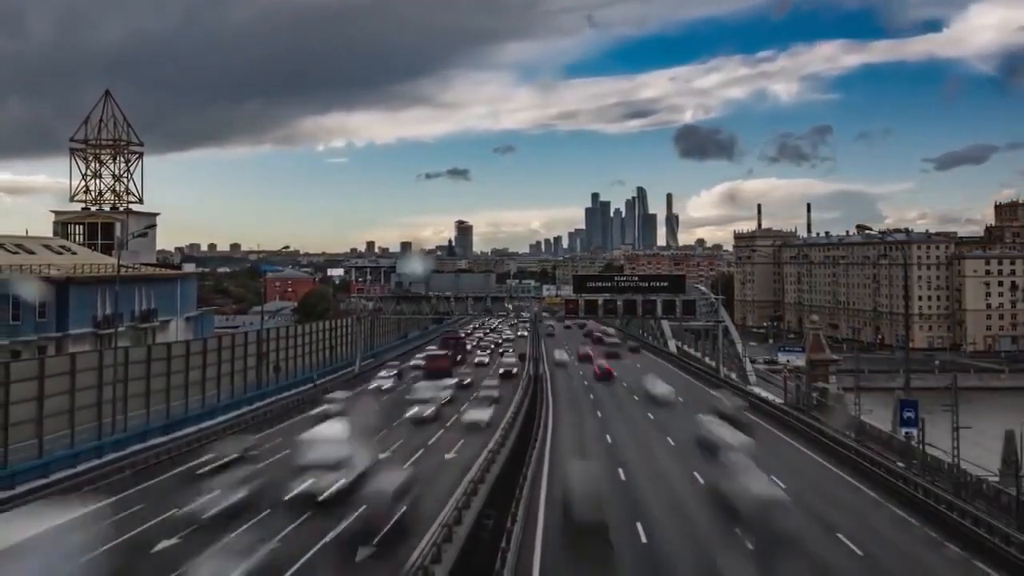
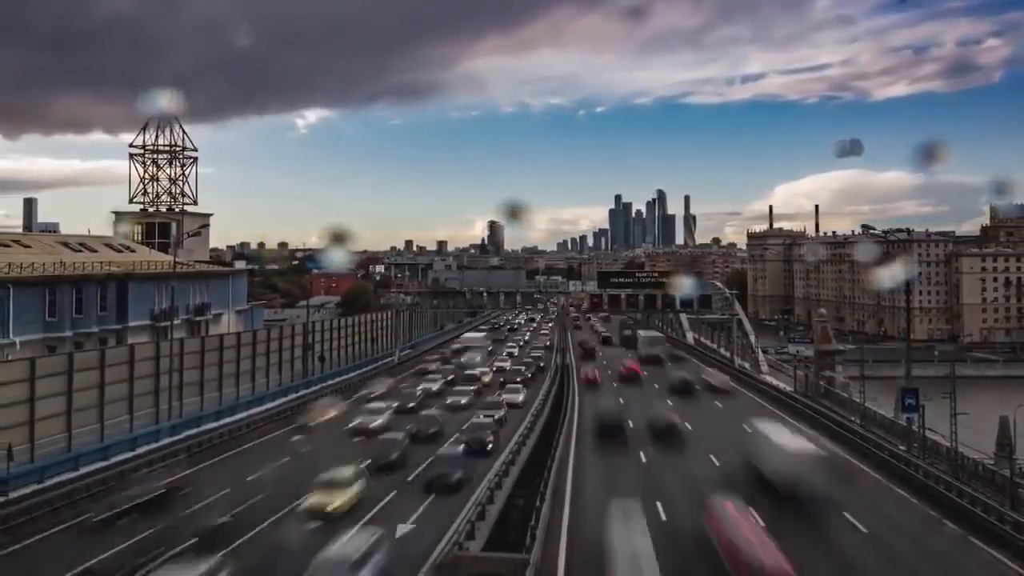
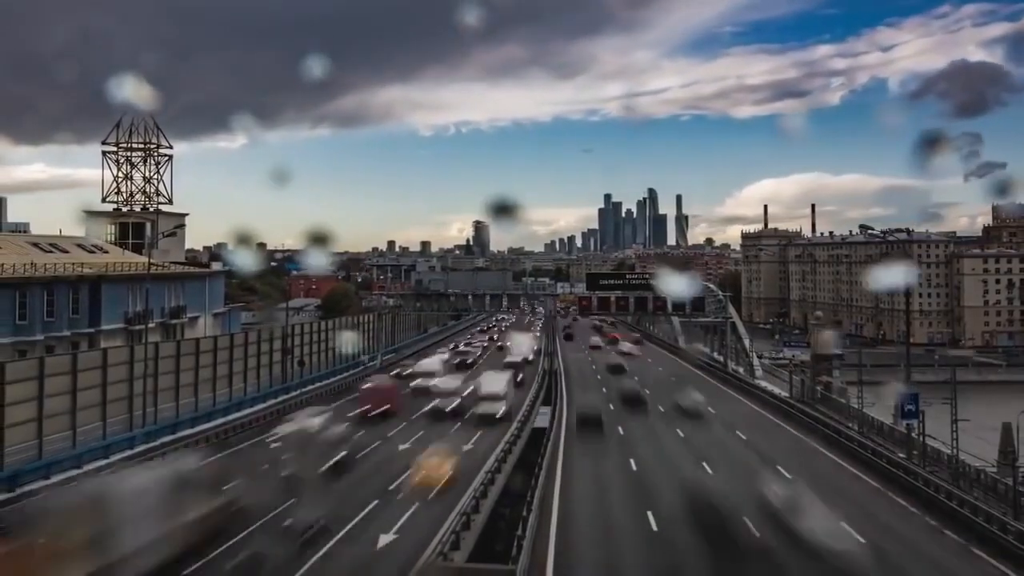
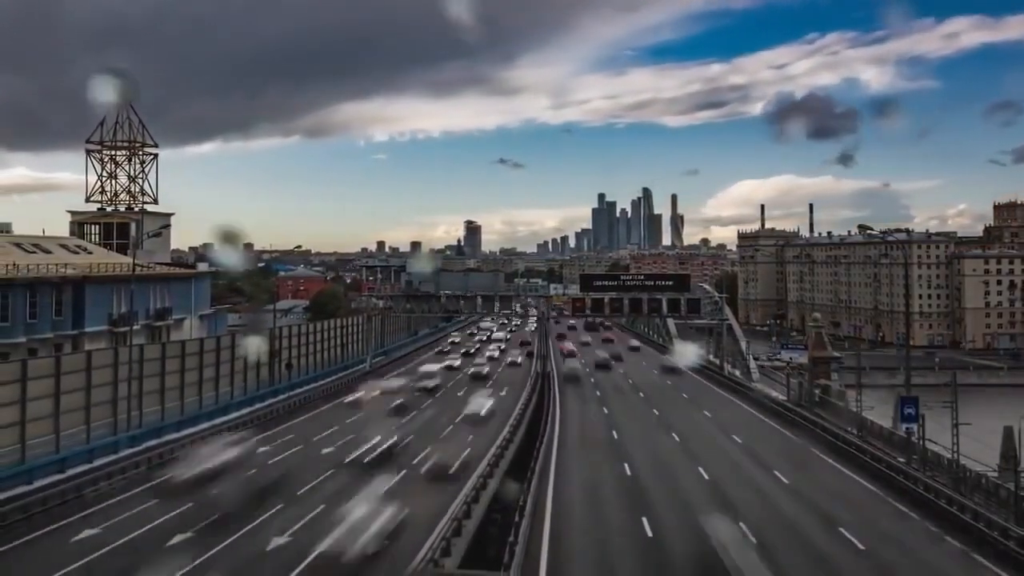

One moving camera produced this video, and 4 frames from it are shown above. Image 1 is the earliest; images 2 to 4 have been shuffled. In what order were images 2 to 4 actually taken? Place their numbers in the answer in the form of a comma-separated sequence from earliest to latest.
4, 3, 2
